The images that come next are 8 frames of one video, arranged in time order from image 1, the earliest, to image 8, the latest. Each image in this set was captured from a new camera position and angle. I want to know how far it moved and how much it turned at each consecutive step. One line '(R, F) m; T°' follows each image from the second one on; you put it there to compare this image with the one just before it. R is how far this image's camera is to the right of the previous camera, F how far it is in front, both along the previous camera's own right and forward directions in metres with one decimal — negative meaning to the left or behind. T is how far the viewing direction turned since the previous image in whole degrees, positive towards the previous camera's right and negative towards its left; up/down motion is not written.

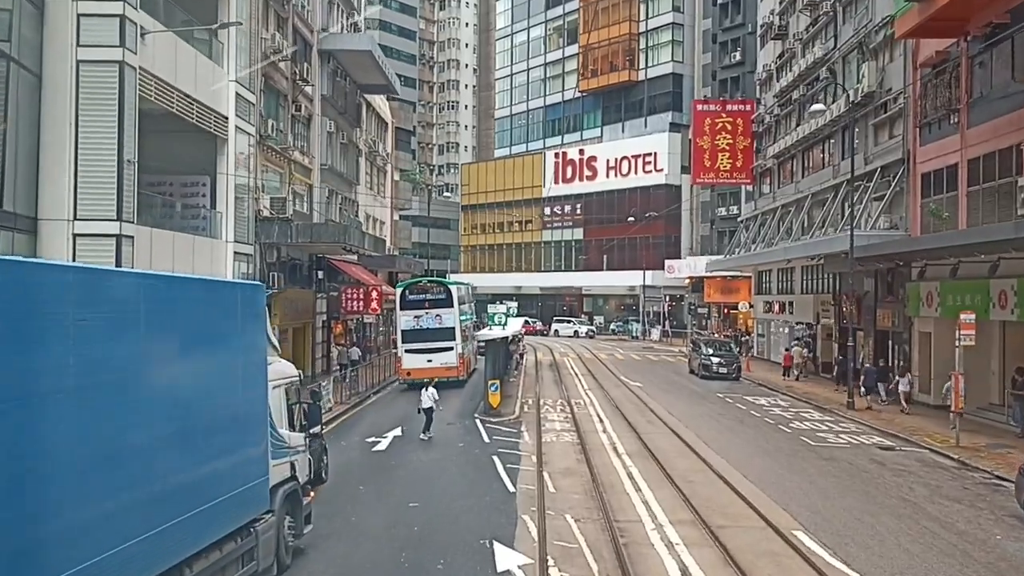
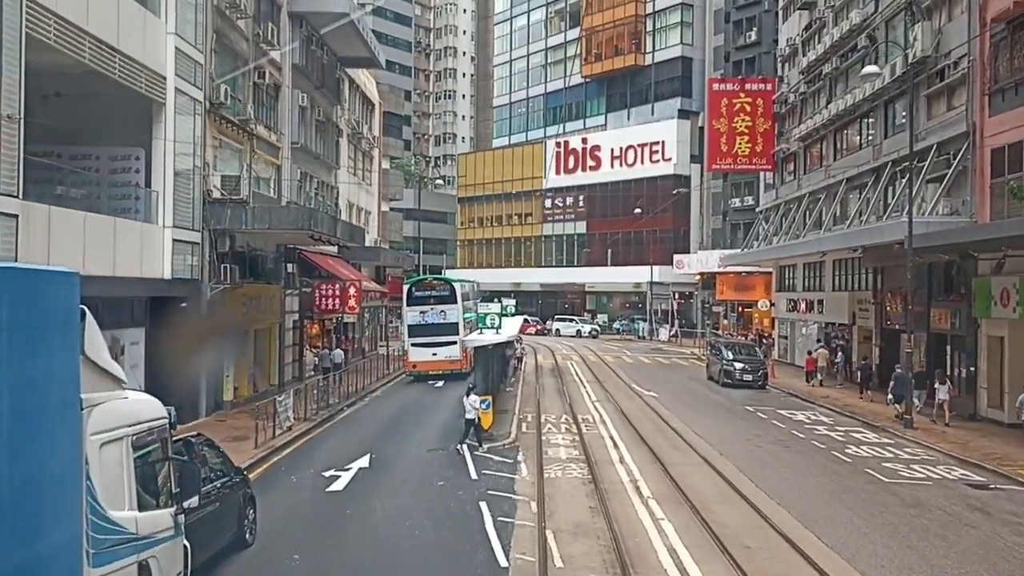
(+0.1, +4.7) m; 0°
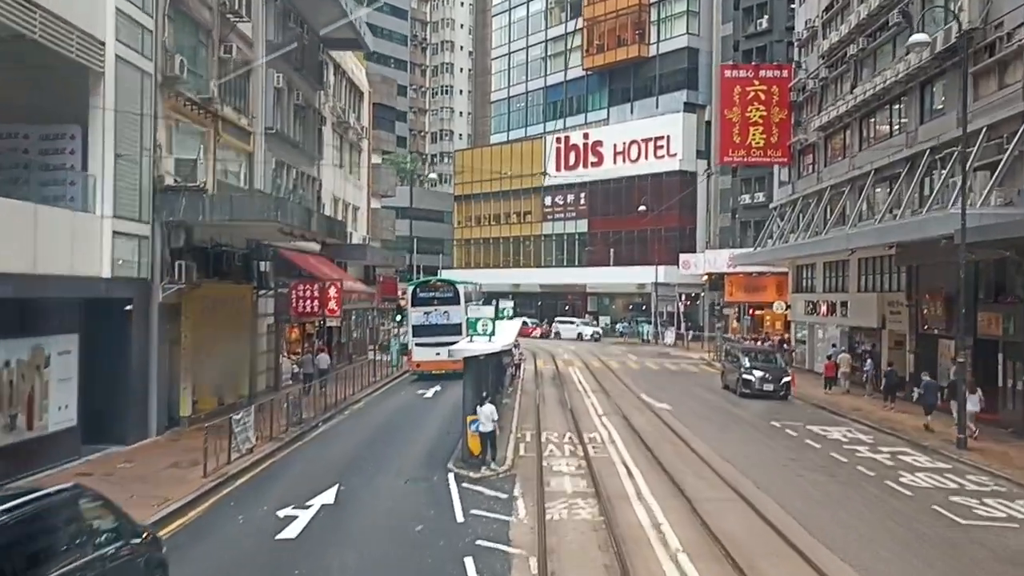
(+0.1, +3.3) m; 0°
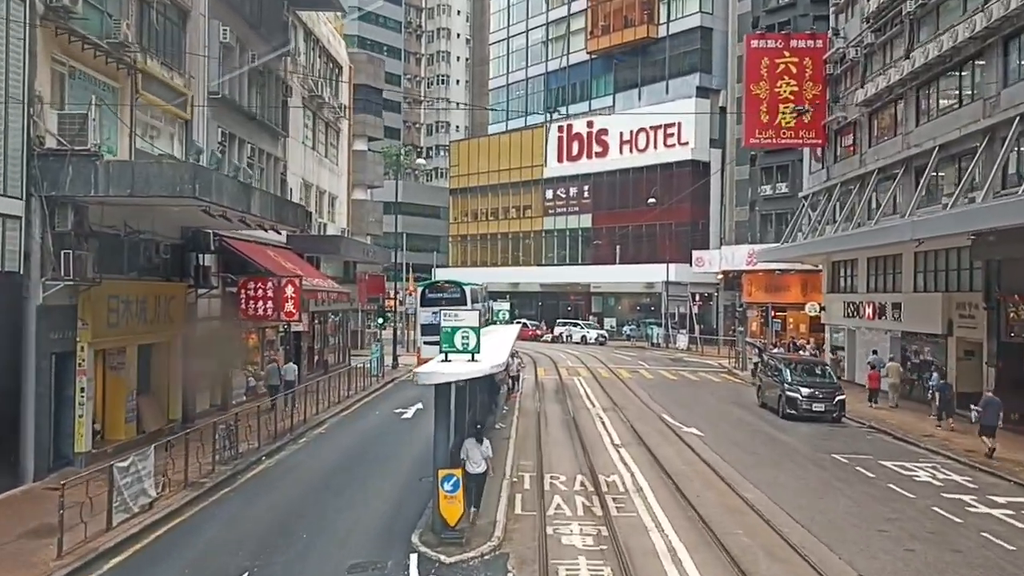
(+0.1, +5.5) m; 0°
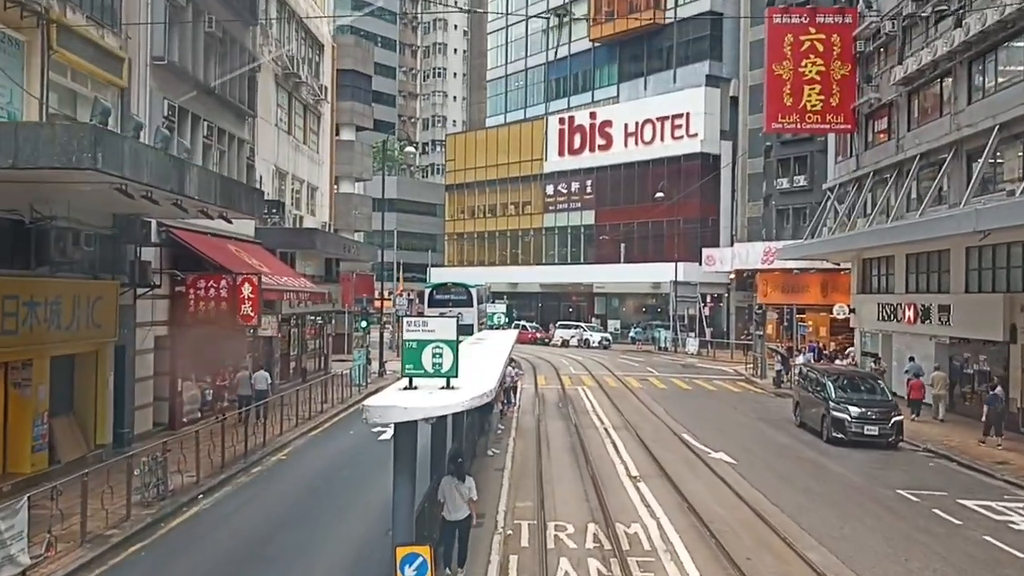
(+0.1, +3.8) m; 0°
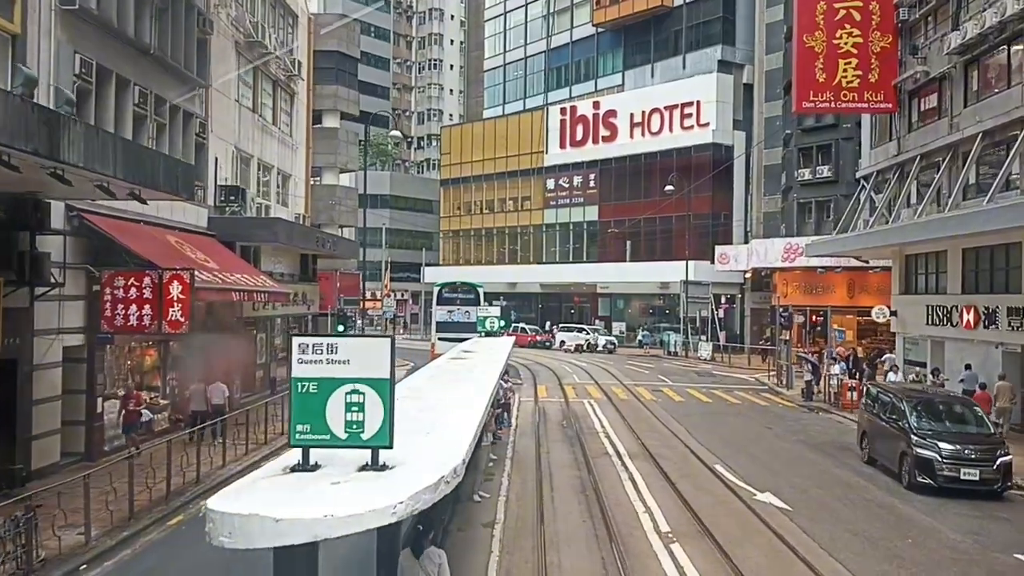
(+0.1, +4.3) m; 0°
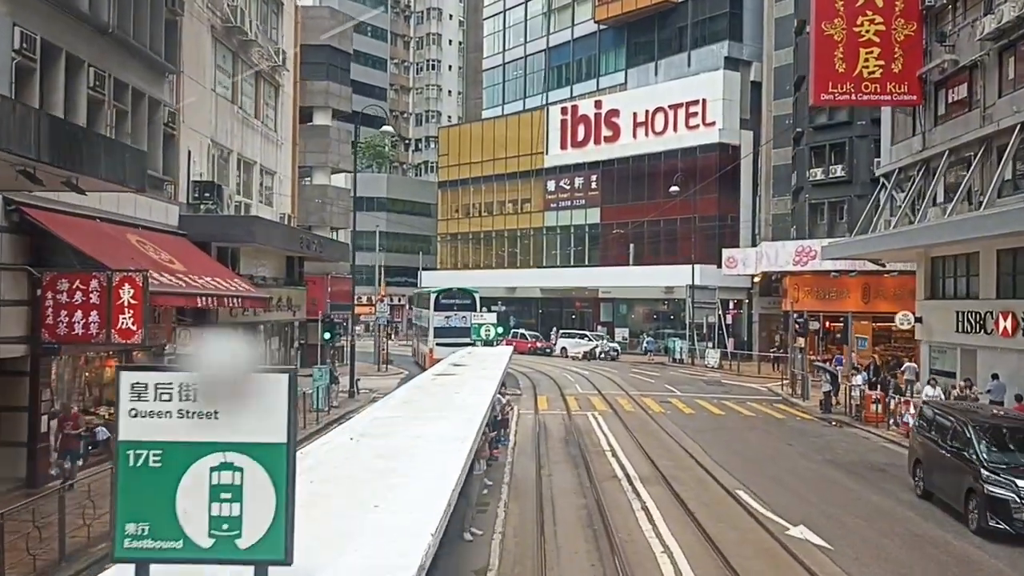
(0.0, +2.1) m; 0°
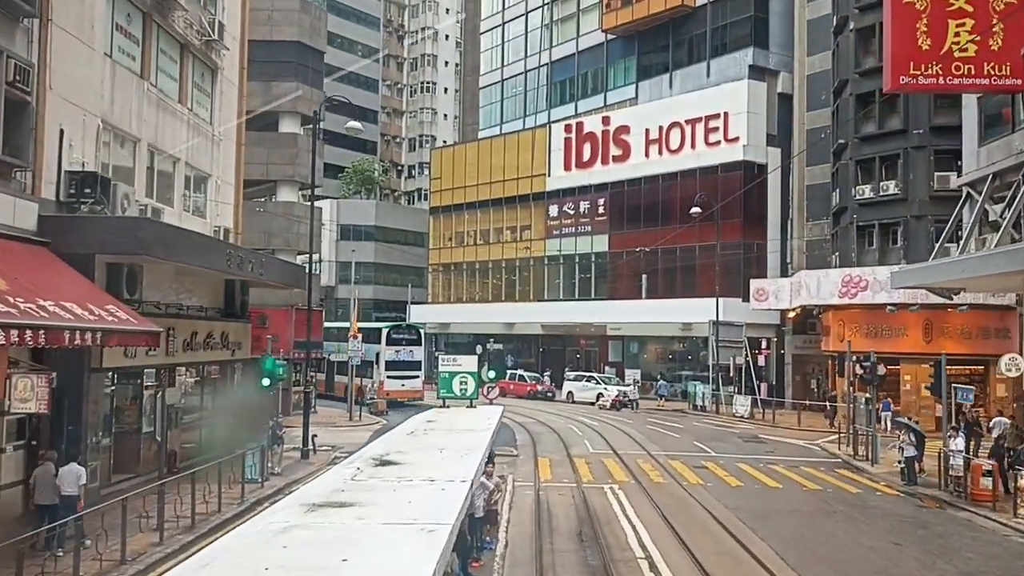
(+0.2, +6.8) m; 0°
